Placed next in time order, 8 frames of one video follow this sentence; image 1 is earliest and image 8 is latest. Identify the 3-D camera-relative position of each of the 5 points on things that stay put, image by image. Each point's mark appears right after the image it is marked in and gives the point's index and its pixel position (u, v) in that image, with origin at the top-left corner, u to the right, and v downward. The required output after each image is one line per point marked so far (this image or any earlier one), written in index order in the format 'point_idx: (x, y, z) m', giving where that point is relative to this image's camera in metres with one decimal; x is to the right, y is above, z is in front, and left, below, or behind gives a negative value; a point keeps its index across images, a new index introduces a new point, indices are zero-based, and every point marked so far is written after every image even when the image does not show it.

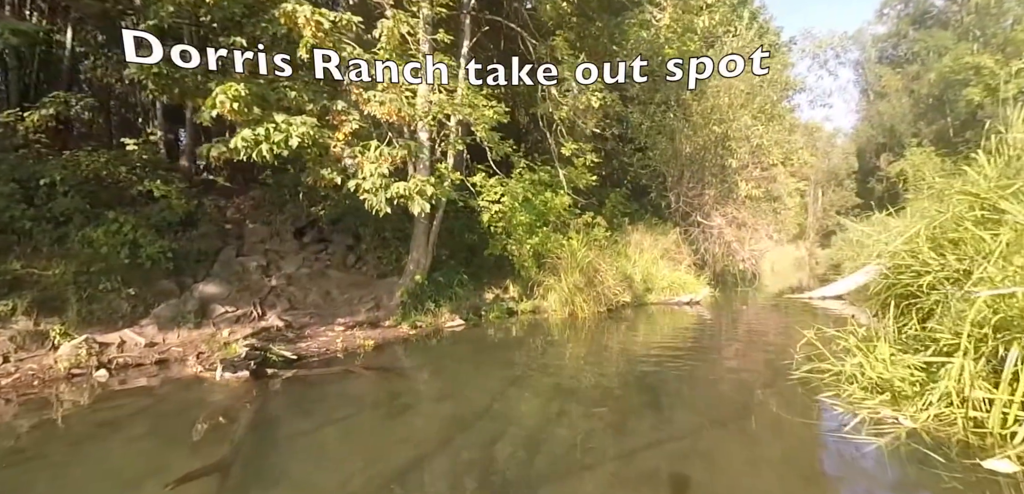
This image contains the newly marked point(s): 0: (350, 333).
0: (-2.1, -1.1, +6.4) m
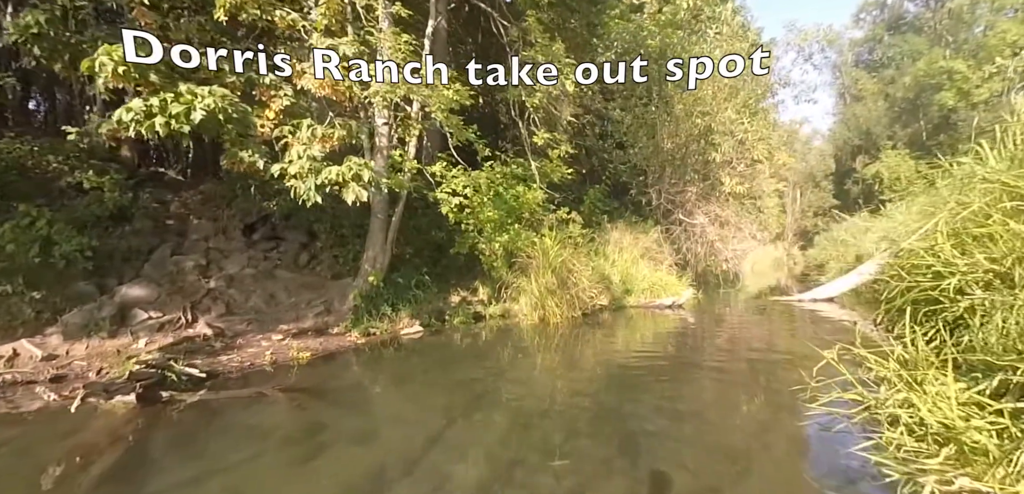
0: (-2.5, -1.0, +5.6) m
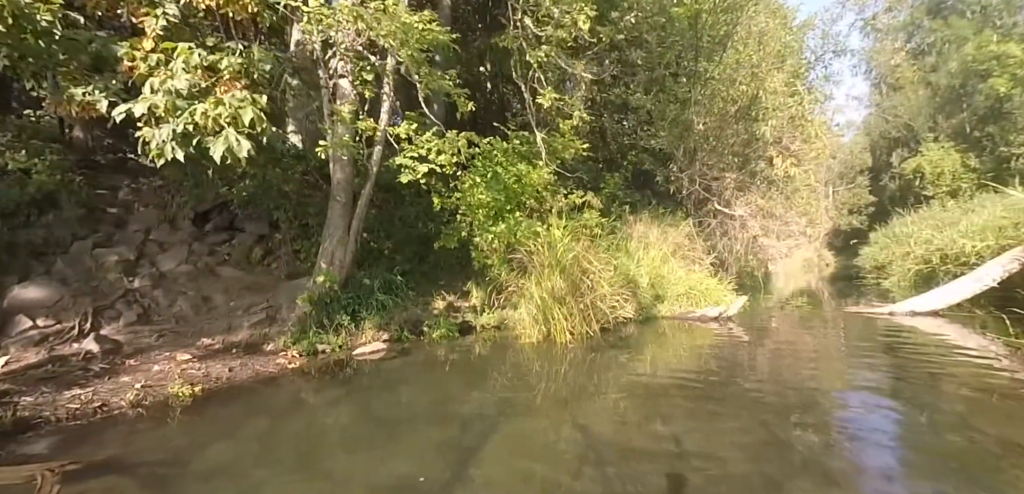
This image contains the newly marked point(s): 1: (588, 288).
0: (-2.6, -0.9, +4.0) m
1: (+0.9, -0.4, +5.1) m
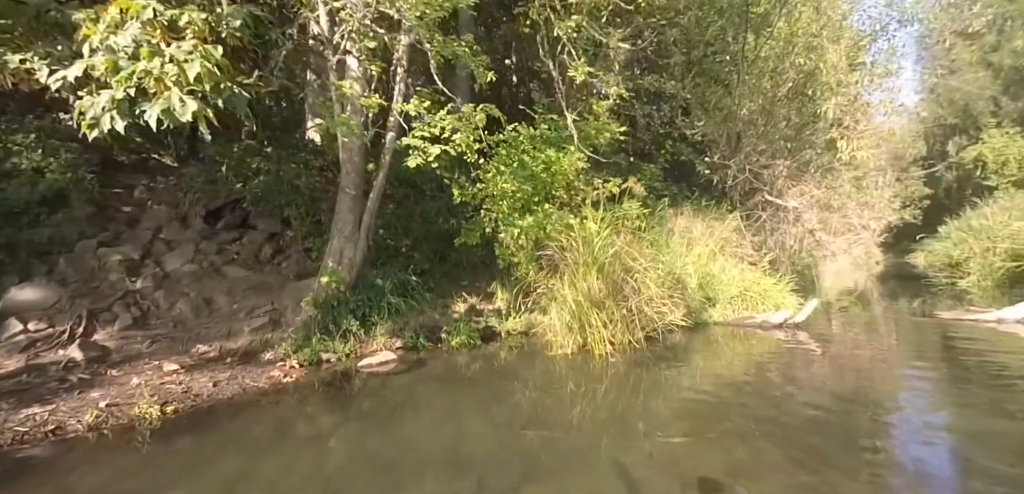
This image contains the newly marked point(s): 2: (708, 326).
0: (-2.4, -0.9, +3.5) m
1: (+1.1, -0.4, +4.4) m
2: (+2.0, -0.8, +5.0) m
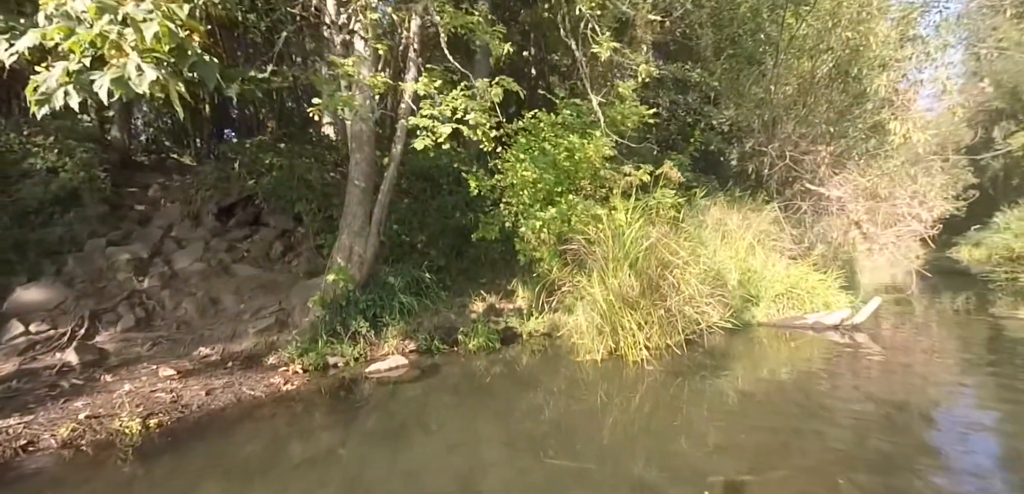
0: (-2.2, -0.9, +3.2) m
1: (+1.3, -0.3, +4.0) m
2: (+2.2, -0.7, +4.6) m
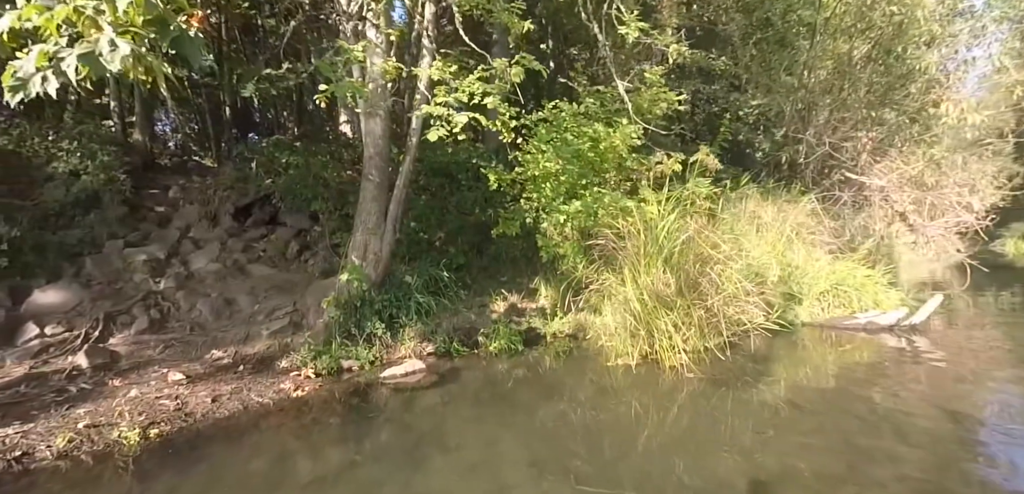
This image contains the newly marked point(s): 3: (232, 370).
0: (-2.1, -0.9, +3.1) m
1: (+1.5, -0.3, +3.7) m
2: (+2.4, -0.7, +4.2) m
3: (-2.0, -0.9, +3.6) m
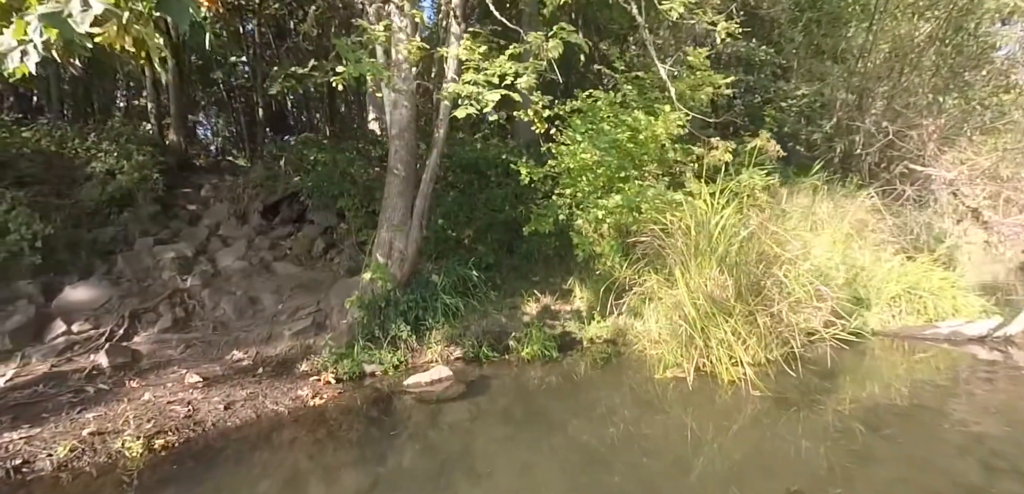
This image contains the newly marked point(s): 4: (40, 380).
0: (-1.9, -0.9, +2.9) m
1: (+1.7, -0.3, +3.3) m
2: (+2.6, -0.7, +3.8) m
3: (-1.8, -0.9, +3.4) m
4: (-3.2, -0.9, +3.4) m
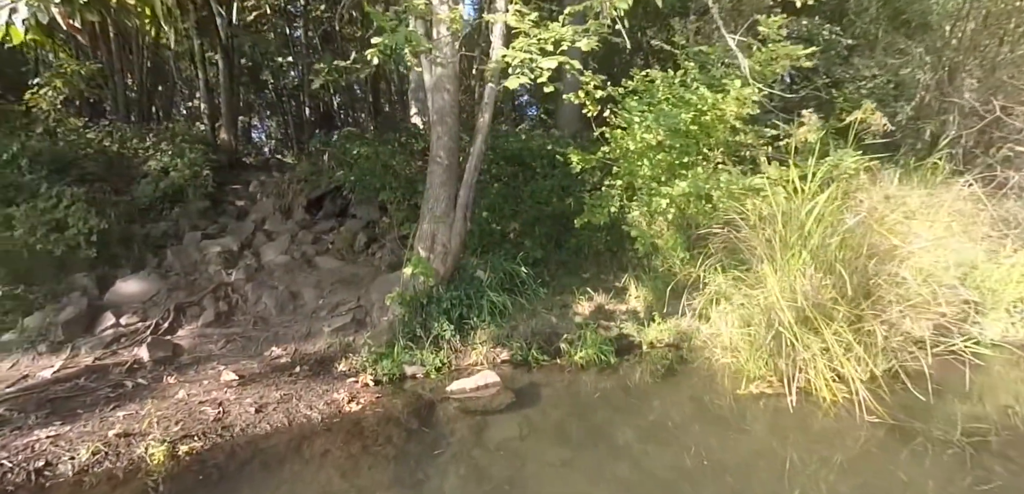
0: (-1.6, -0.8, +2.8) m
1: (+2.0, -0.2, +2.8) m
2: (+3.0, -0.6, +3.3) m
3: (-1.5, -0.8, +3.3) m
4: (-2.9, -0.8, +3.4) m
